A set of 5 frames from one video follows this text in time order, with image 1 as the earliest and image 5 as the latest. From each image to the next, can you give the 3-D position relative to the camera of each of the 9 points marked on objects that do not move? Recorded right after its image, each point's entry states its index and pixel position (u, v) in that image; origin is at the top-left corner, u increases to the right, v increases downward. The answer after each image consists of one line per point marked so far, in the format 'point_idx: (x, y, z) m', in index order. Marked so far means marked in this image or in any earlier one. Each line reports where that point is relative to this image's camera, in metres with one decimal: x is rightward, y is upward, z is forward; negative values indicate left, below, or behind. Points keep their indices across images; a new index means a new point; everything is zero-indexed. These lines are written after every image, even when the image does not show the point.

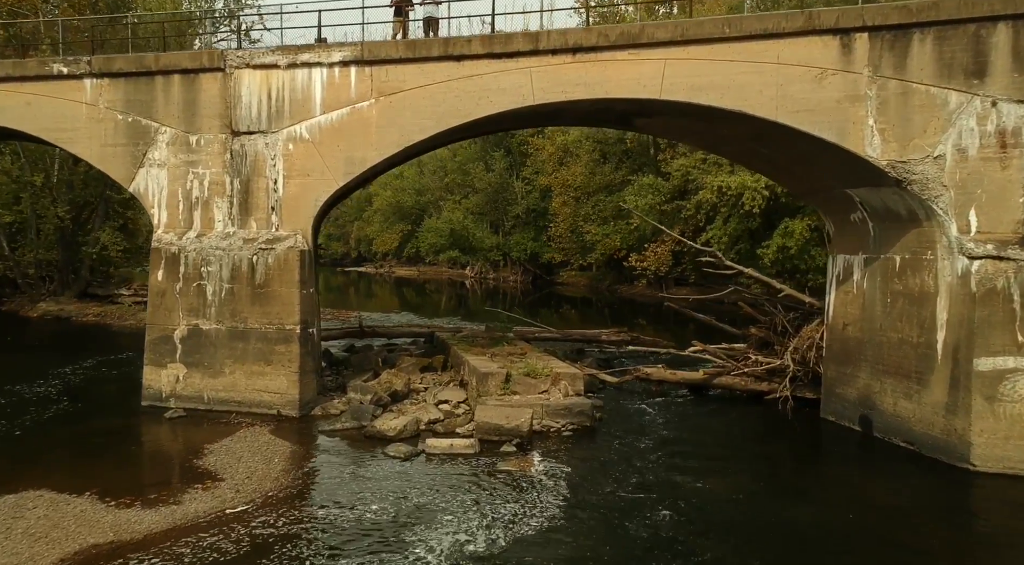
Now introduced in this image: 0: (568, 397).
0: (+0.9, -1.9, +11.8) m
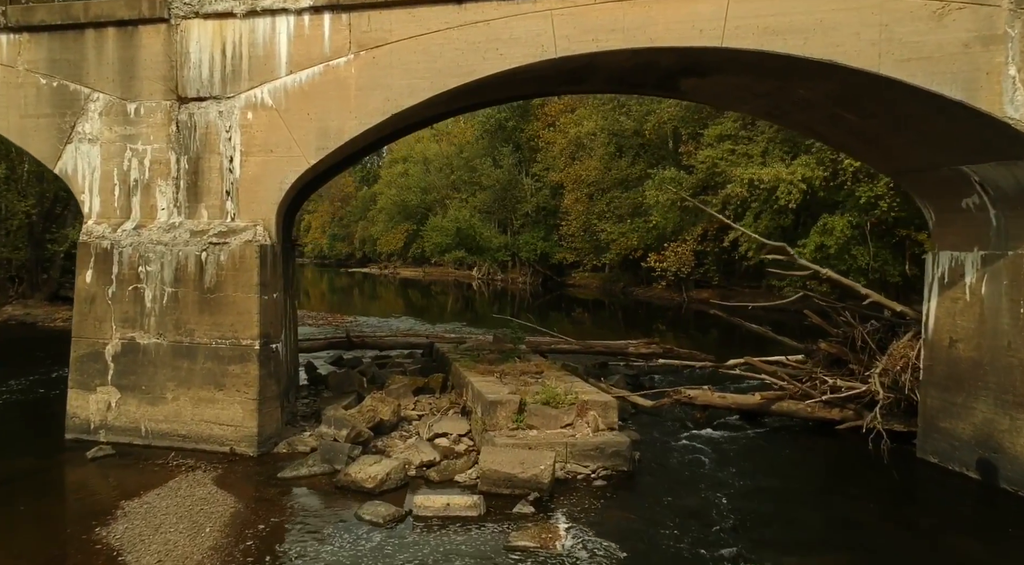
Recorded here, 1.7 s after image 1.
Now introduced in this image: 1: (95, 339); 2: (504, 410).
0: (+1.1, -1.9, +9.2) m
1: (-5.9, -0.8, +10.1) m
2: (-0.1, -1.7, +9.3) m
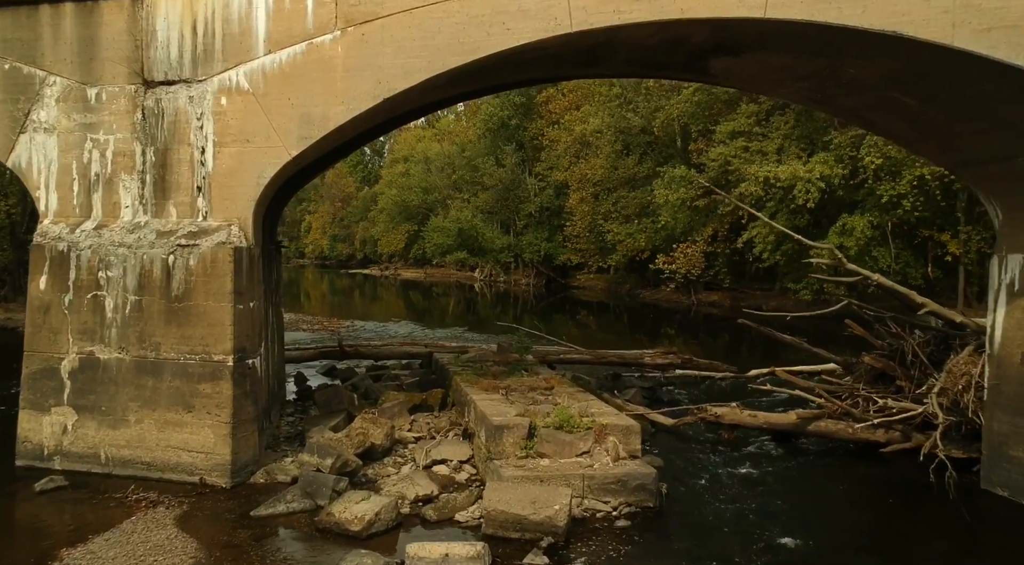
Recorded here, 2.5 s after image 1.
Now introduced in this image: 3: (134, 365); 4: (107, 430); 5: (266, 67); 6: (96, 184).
0: (+1.2, -2.0, +8.0) m
1: (-5.8, -0.9, +9.0) m
2: (0.0, -1.8, +8.2) m
3: (-4.7, -1.0, +8.8) m
4: (-5.0, -1.8, +8.8) m
5: (-3.0, +2.6, +8.7) m
6: (-5.4, +1.3, +9.2) m
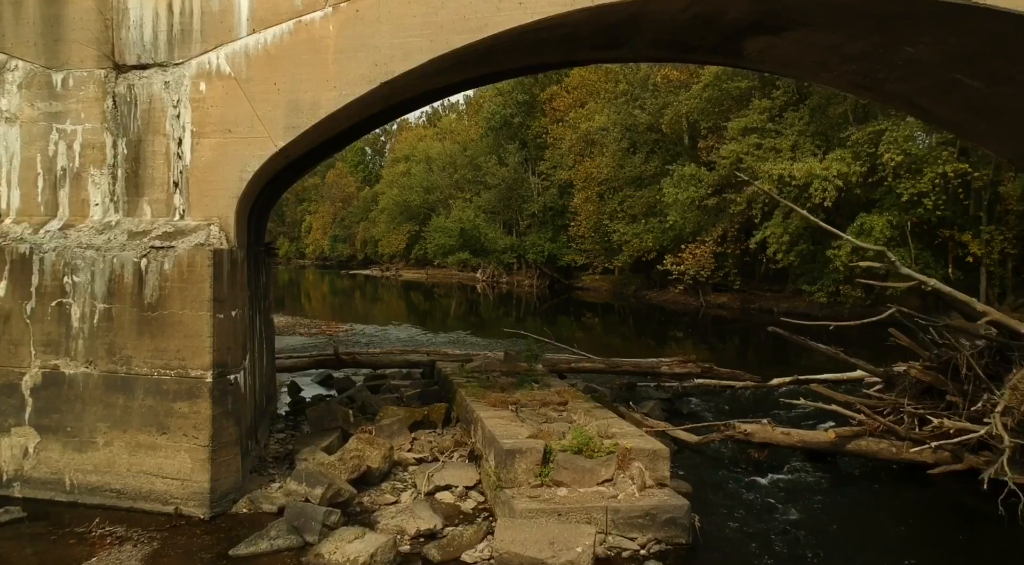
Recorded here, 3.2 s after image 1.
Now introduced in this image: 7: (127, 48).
0: (+1.4, -2.1, +7.1) m
1: (-5.7, -1.0, +8.1) m
2: (+0.1, -1.8, +7.2) m
3: (-4.5, -1.1, +7.9) m
4: (-4.9, -1.9, +7.9) m
5: (-2.9, +2.6, +7.8) m
6: (-5.2, +1.2, +8.3) m
7: (-4.4, +2.7, +8.1) m
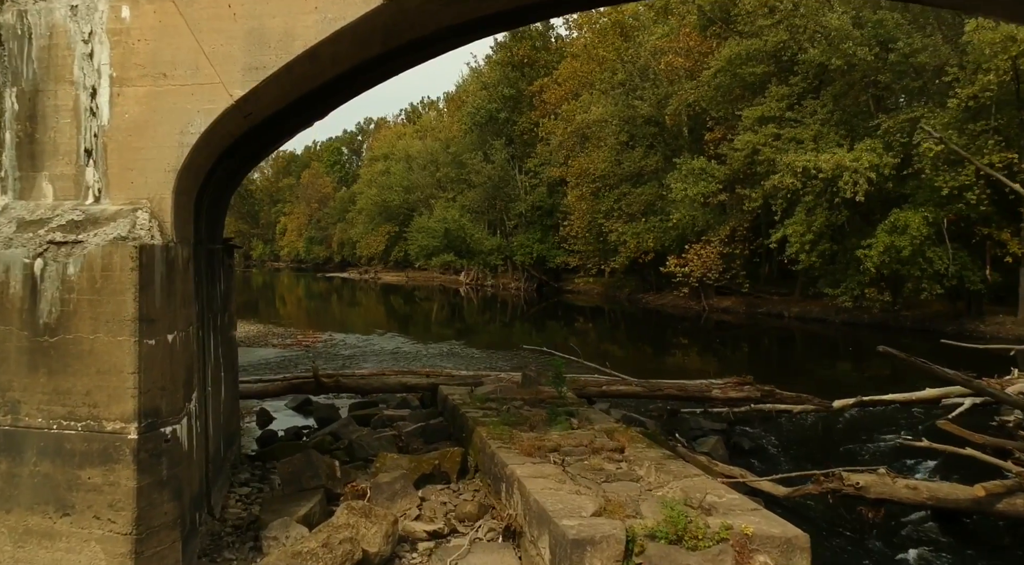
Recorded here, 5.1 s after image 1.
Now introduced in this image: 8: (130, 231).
0: (+1.8, -2.2, +4.9) m
1: (-5.2, -1.0, +5.6) m
2: (+0.6, -1.9, +4.9) m
3: (-4.1, -1.2, +5.4) m
4: (-4.4, -2.0, +5.4) m
5: (-2.4, +2.5, +5.4) m
6: (-4.8, +1.1, +5.8) m
7: (-3.9, +2.6, +5.7) m
8: (-2.9, +0.4, +5.4) m
